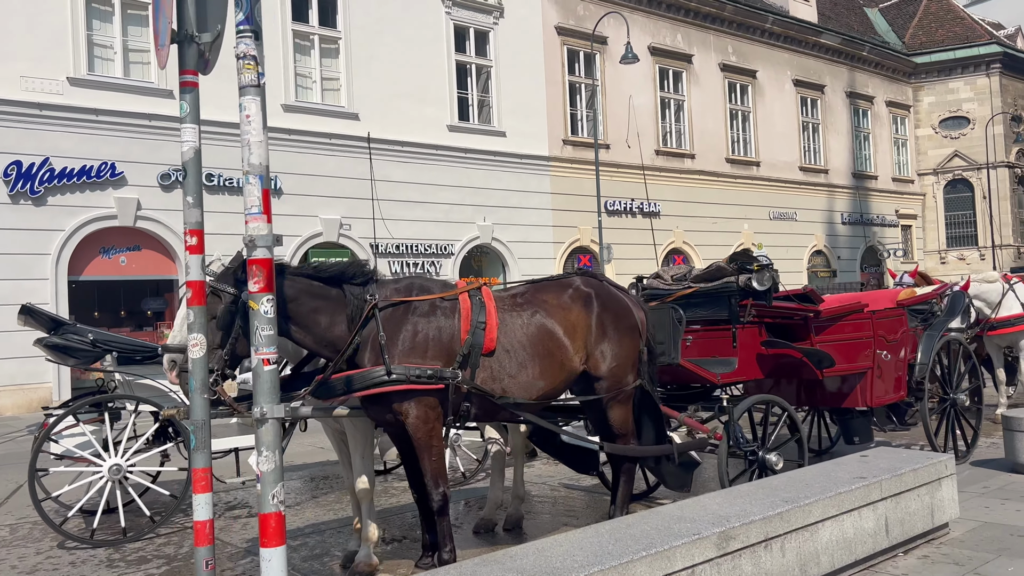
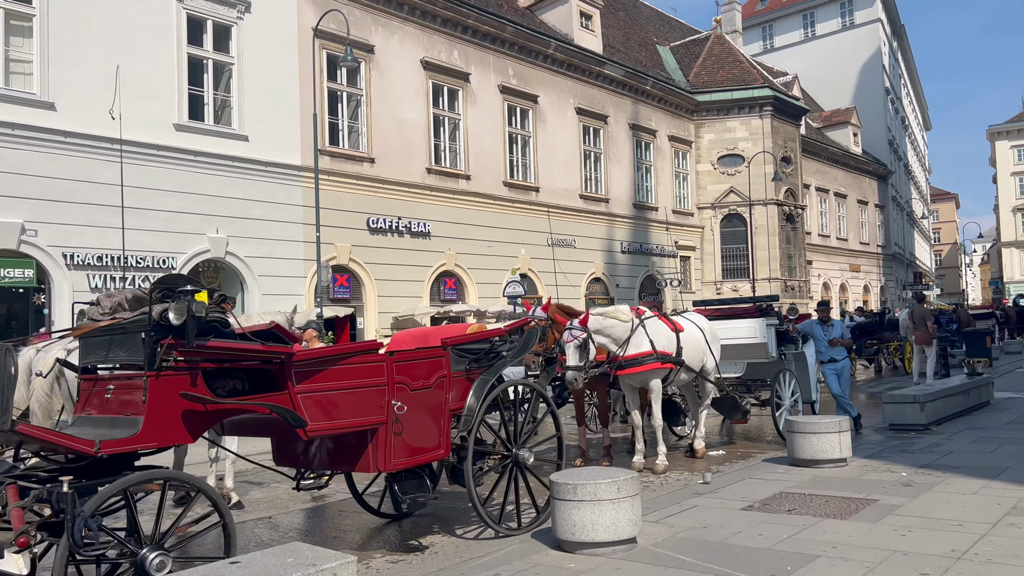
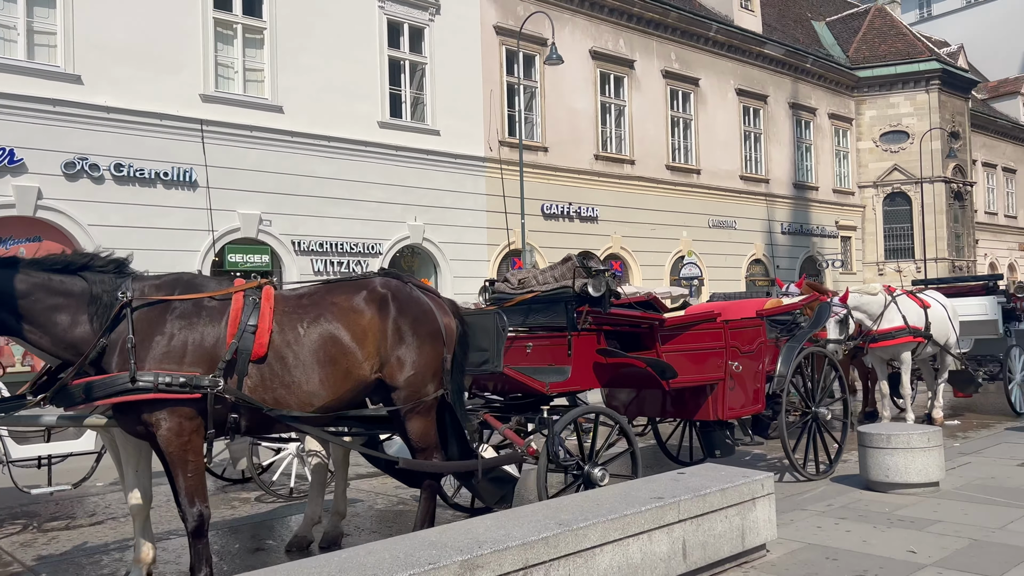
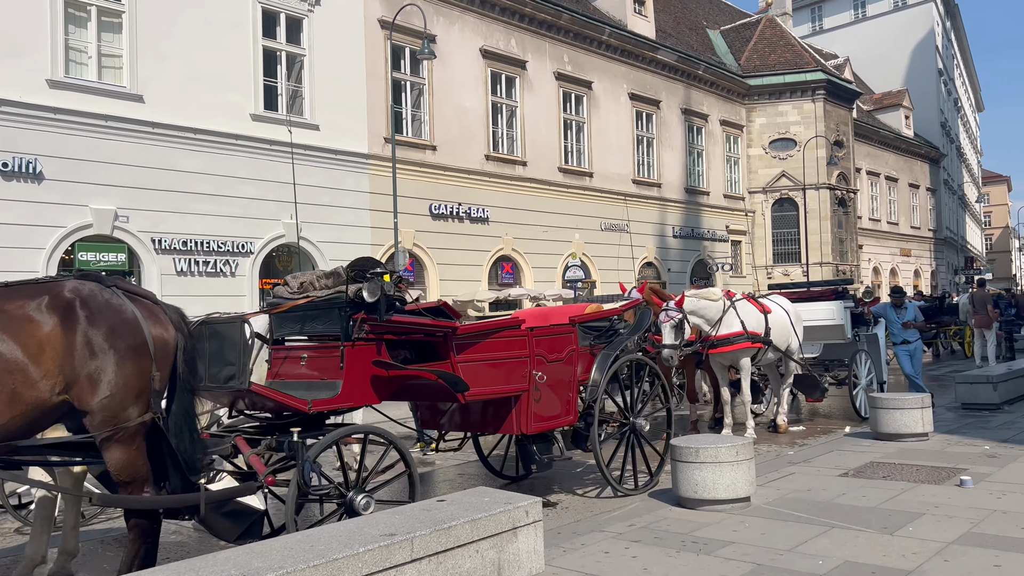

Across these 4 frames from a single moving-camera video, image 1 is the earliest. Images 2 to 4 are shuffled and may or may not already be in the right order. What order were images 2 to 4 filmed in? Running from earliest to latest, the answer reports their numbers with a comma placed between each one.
3, 4, 2
